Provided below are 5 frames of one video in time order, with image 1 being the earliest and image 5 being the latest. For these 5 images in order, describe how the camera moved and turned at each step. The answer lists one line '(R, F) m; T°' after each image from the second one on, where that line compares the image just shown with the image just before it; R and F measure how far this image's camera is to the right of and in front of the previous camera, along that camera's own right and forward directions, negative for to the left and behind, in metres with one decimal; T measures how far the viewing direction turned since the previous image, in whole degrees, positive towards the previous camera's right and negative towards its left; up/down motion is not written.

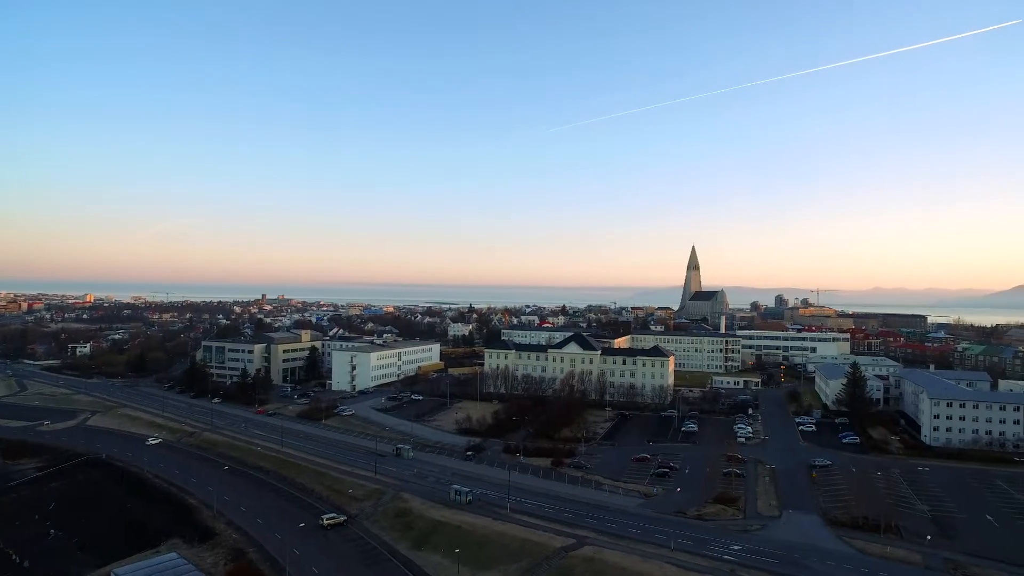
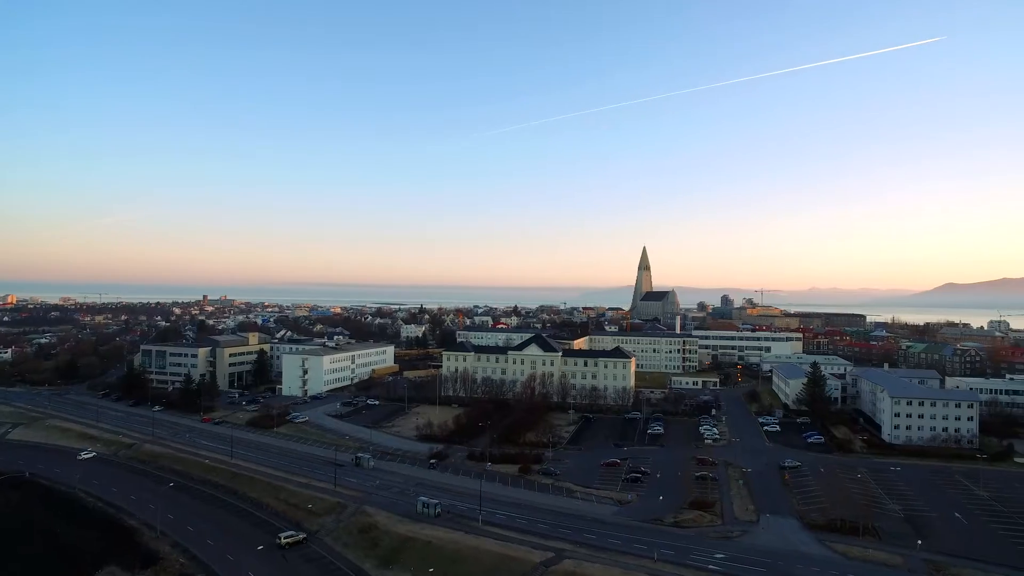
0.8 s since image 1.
(-0.6, +0.8) m; +5°
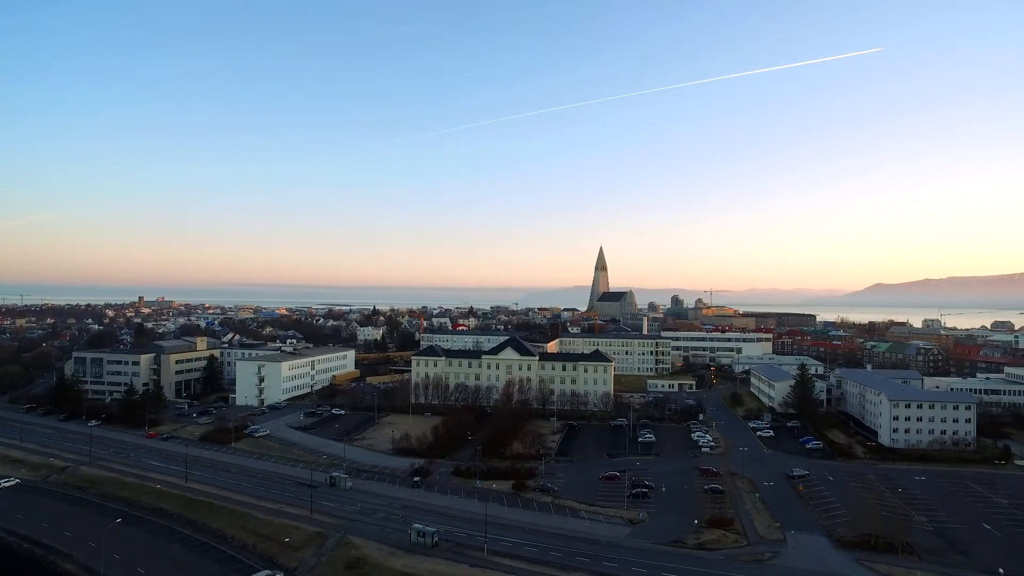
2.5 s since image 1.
(-1.4, +1.8) m; +5°
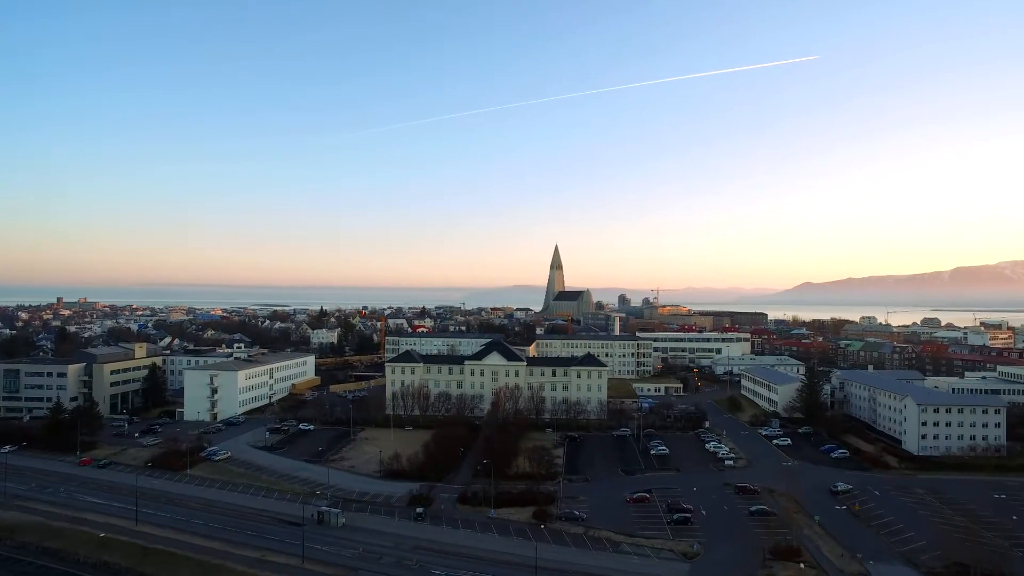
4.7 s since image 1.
(-2.1, +2.6) m; +5°
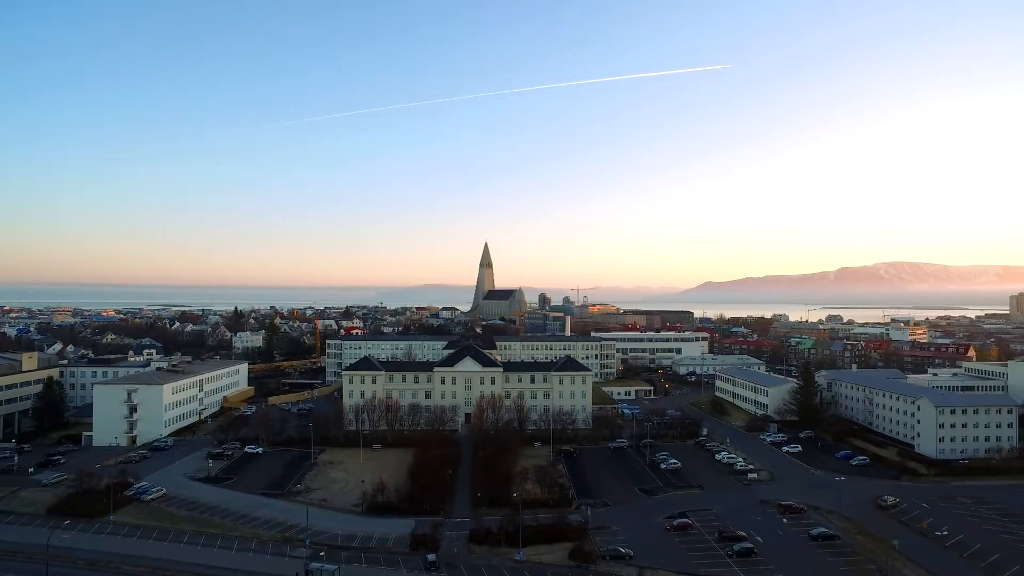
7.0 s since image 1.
(-2.6, +3.0) m; +8°
